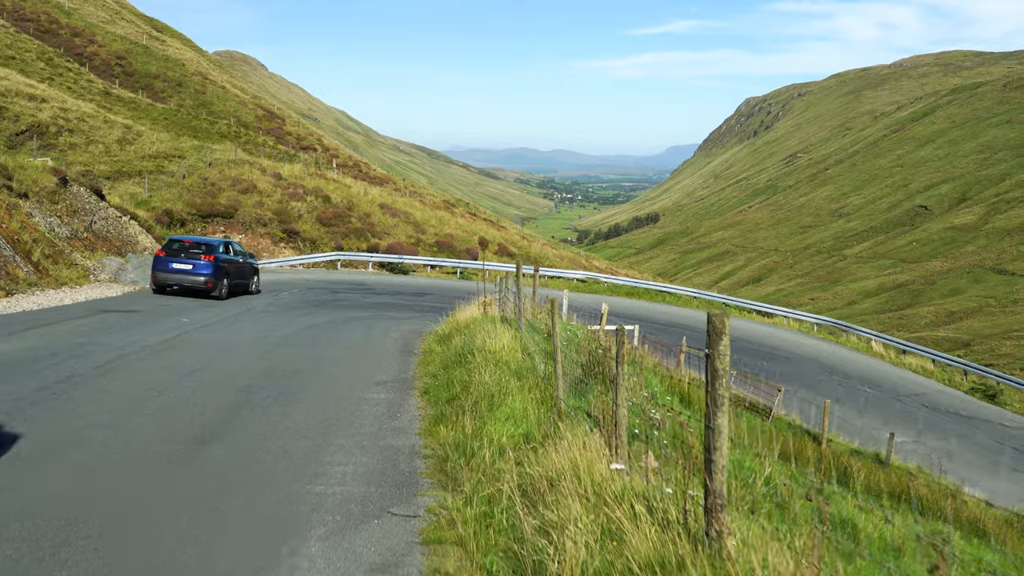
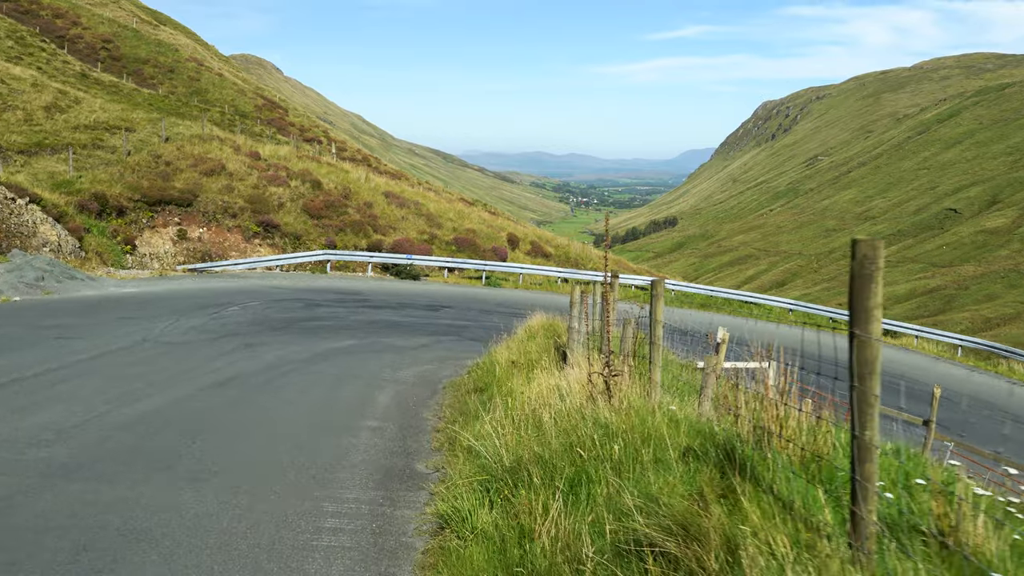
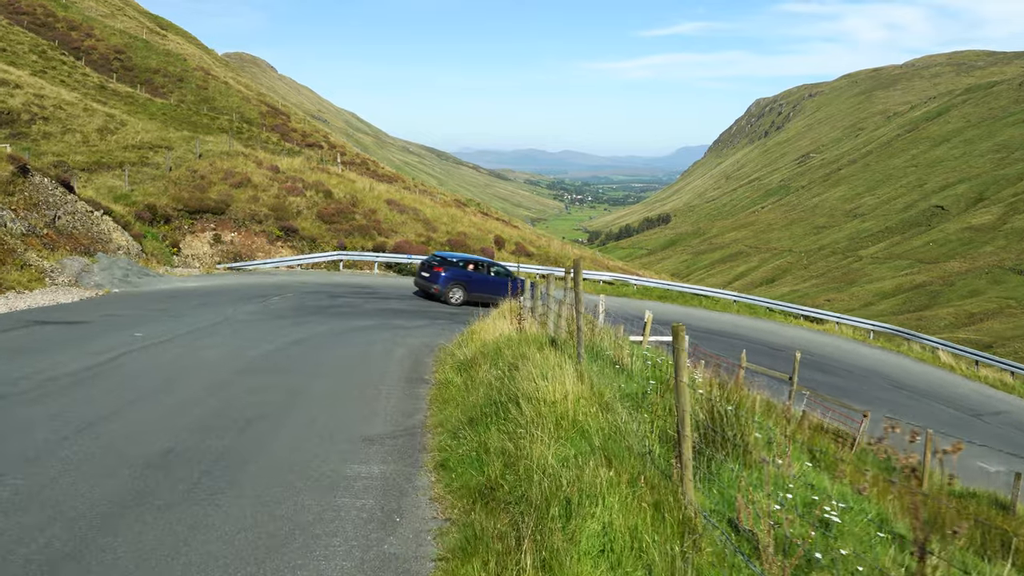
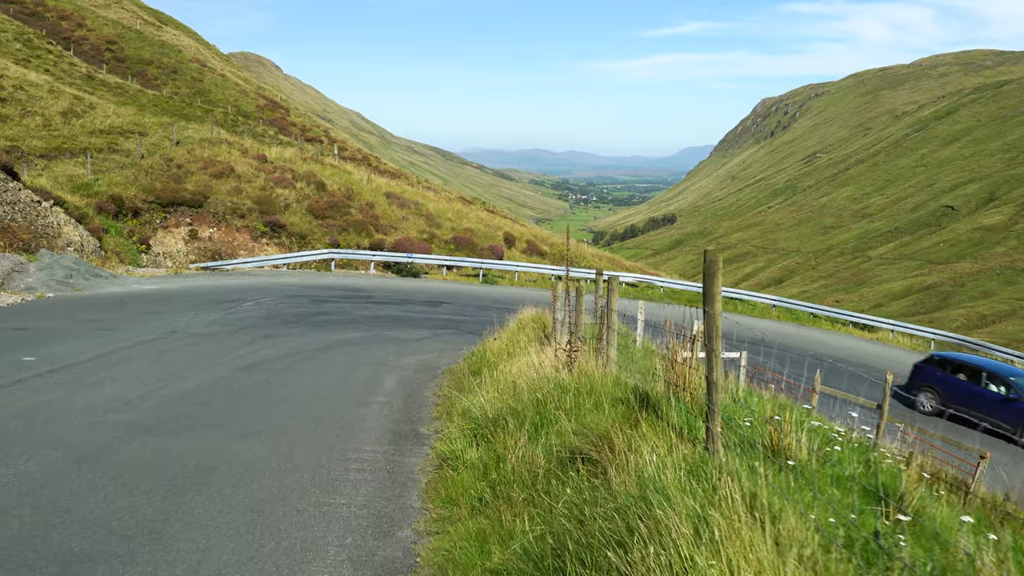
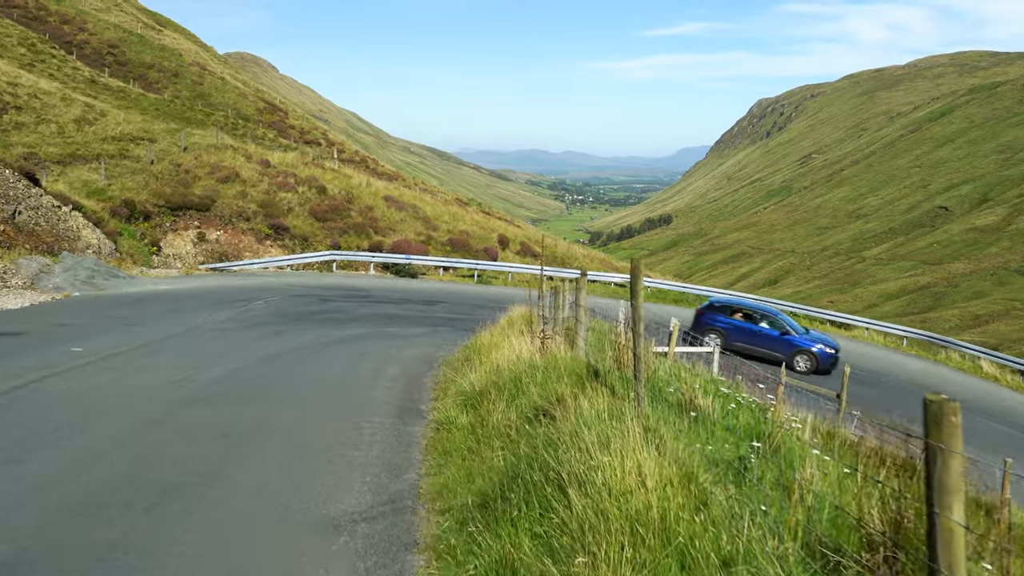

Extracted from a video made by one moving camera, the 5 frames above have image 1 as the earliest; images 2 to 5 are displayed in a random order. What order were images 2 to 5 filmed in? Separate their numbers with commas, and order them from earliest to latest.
3, 5, 4, 2
